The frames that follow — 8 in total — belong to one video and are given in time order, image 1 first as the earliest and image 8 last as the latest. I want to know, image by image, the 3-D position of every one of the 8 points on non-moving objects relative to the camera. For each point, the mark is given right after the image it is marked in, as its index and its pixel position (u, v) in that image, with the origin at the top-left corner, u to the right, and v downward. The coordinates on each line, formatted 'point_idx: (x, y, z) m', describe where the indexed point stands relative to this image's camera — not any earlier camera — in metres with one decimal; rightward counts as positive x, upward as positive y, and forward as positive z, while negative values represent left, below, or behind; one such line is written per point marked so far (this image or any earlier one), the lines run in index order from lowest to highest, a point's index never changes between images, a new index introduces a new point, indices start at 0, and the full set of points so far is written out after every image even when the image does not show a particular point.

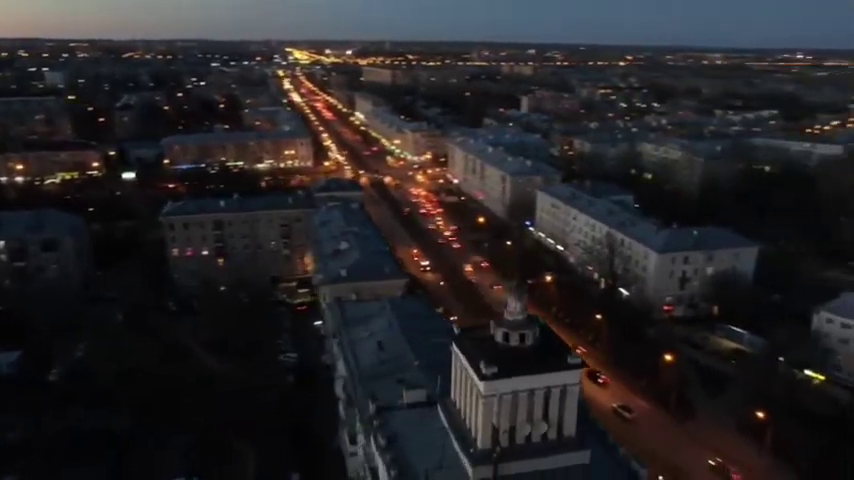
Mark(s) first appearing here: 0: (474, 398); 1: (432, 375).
0: (+0.7, -2.2, +8.9) m
1: (+0.1, -3.3, +15.6) m
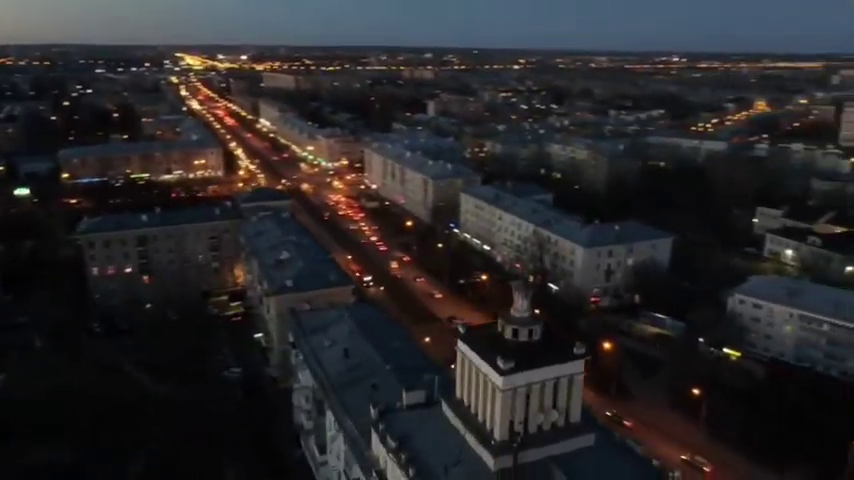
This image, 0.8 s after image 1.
0: (+1.0, -2.2, +9.4) m
1: (-0.5, -3.4, +16.0) m
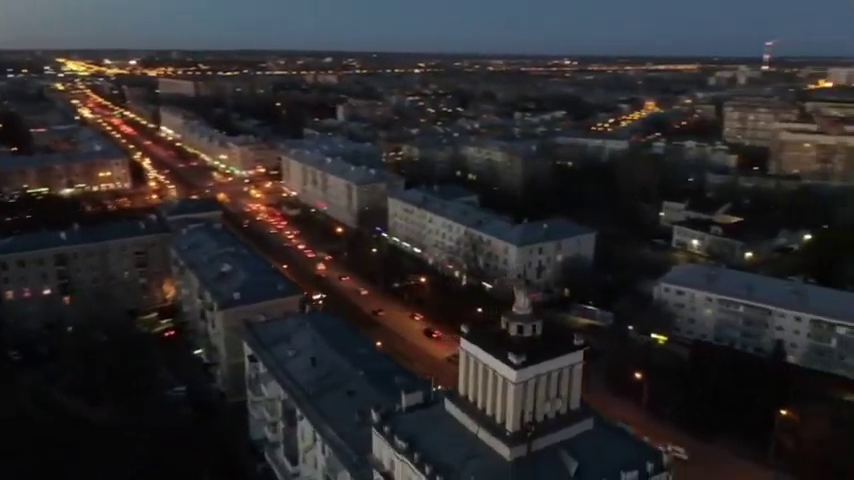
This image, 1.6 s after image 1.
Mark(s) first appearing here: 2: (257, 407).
0: (+1.2, -2.2, +10.0) m
1: (-1.2, -3.6, +16.2) m
2: (-5.2, -5.1, +20.0) m
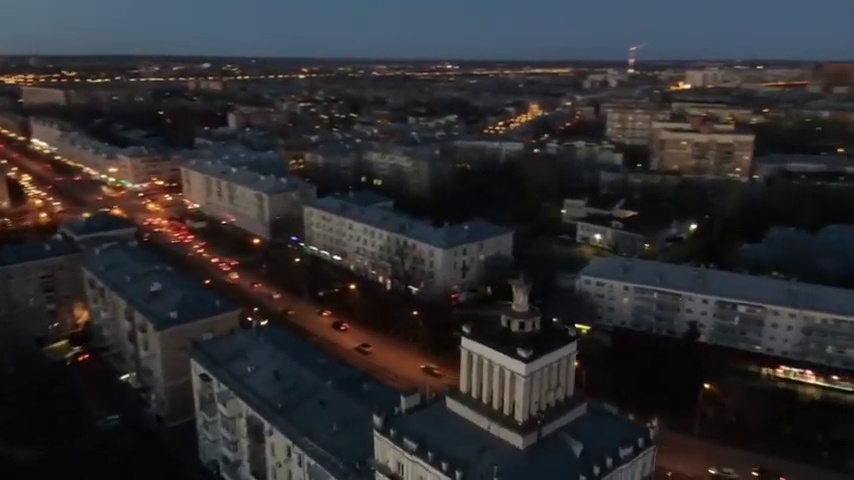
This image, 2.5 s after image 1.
0: (+1.4, -2.3, +10.6) m
1: (-1.9, -3.8, +16.4) m
2: (-6.4, -5.6, +19.4) m
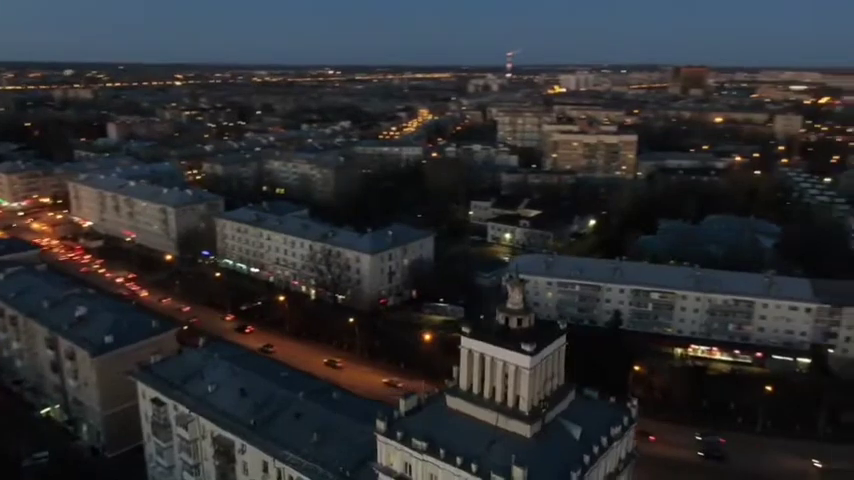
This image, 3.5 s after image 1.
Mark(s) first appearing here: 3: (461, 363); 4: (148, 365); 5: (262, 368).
0: (+1.6, -2.3, +11.4) m
1: (-2.6, -4.1, +16.5) m
2: (-7.4, -6.1, +18.7) m
3: (+0.6, -2.3, +12.1) m
4: (-8.2, -3.7, +19.3) m
5: (-4.6, -3.6, +18.5) m
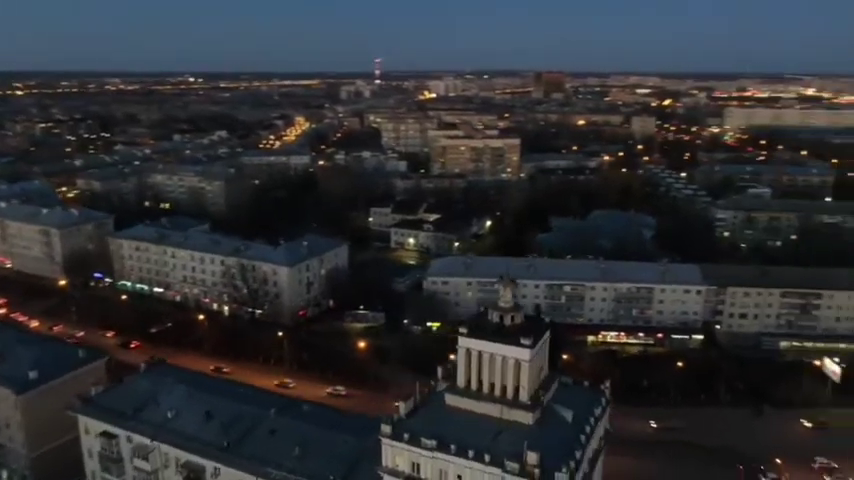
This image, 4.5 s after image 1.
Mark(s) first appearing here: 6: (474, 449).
0: (+1.7, -2.4, +12.3) m
1: (-3.2, -4.4, +16.5) m
2: (-8.3, -6.7, +17.7) m
3: (+0.6, -2.4, +12.8) m
4: (-9.3, -4.4, +18.2) m
5: (-5.7, -4.1, +18.0) m
6: (+0.8, -3.8, +11.9) m
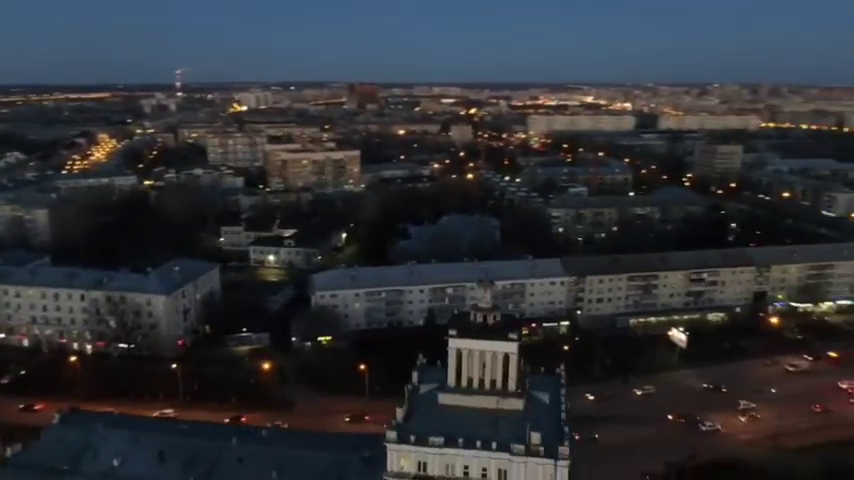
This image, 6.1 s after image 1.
0: (+1.7, -2.5, +13.6) m
1: (-4.1, -5.0, +16.3) m
2: (-9.1, -7.7, +16.1) m
3: (+0.5, -2.6, +13.9) m
4: (-10.4, -5.4, +16.2) m
5: (-6.9, -4.8, +17.1) m
6: (+1.0, -4.0, +13.0) m
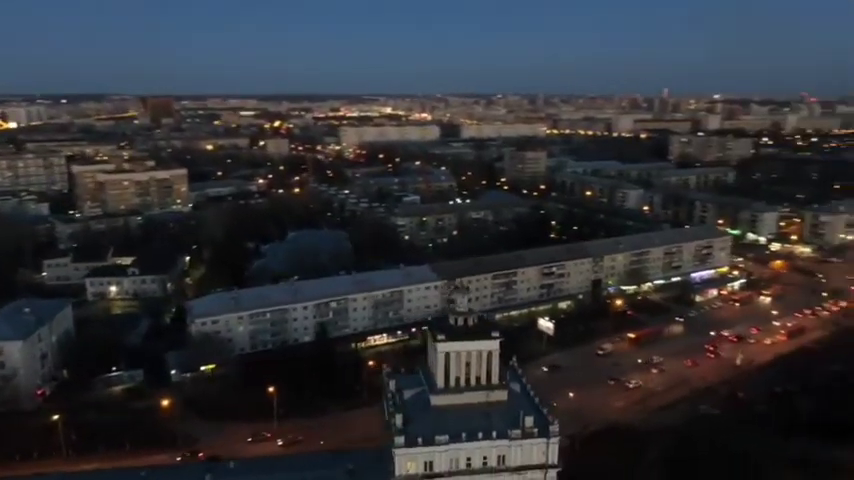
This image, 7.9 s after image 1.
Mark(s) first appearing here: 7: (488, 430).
0: (+1.5, -2.7, +15.0) m
1: (-4.6, -5.6, +15.9) m
2: (-9.1, -8.6, +14.2) m
3: (+0.3, -2.9, +14.9) m
4: (-10.6, -6.5, +14.0) m
5: (-7.5, -5.7, +15.8) m
6: (+1.1, -4.2, +14.3) m
7: (+1.3, -4.2, +14.5) m
